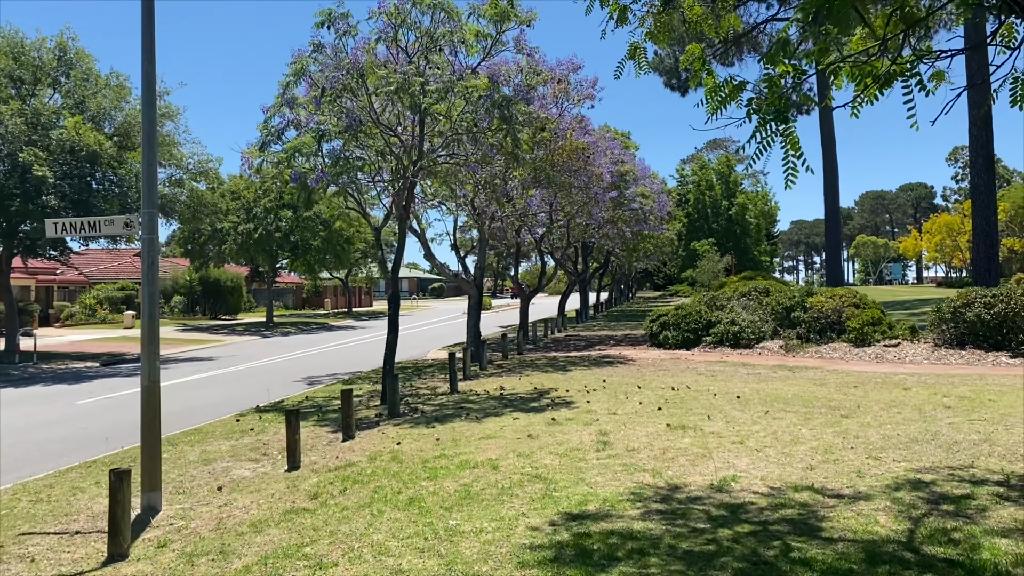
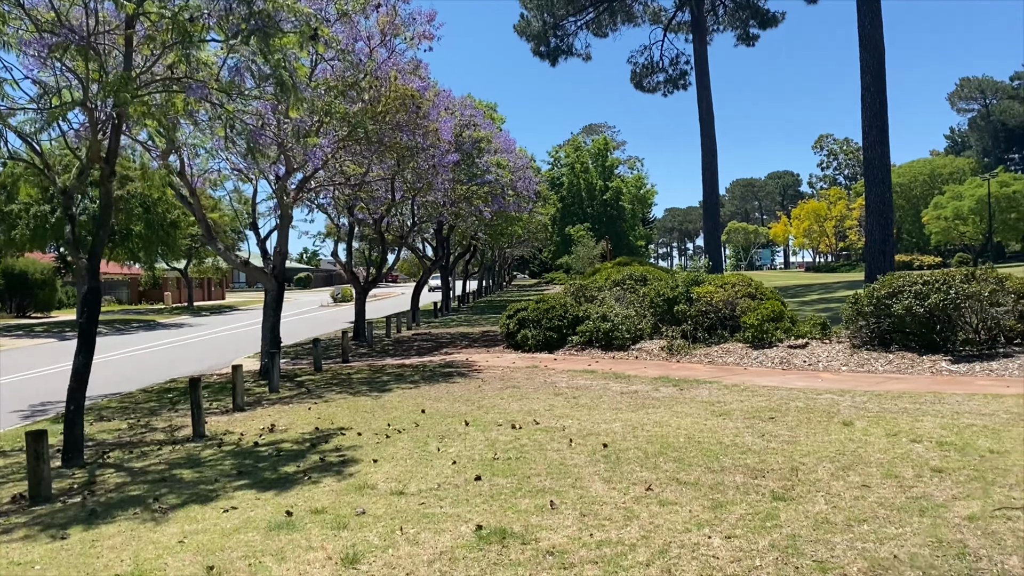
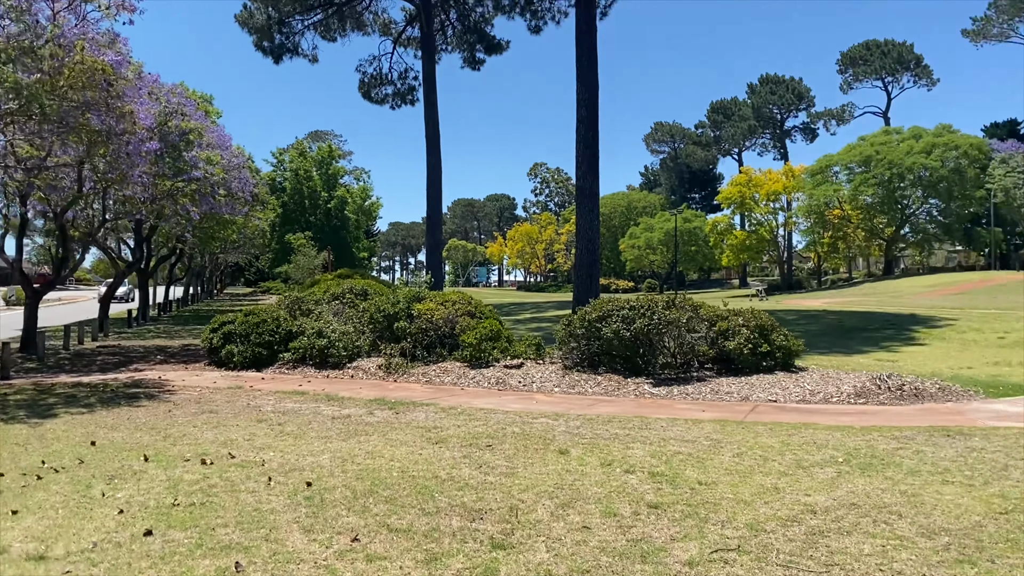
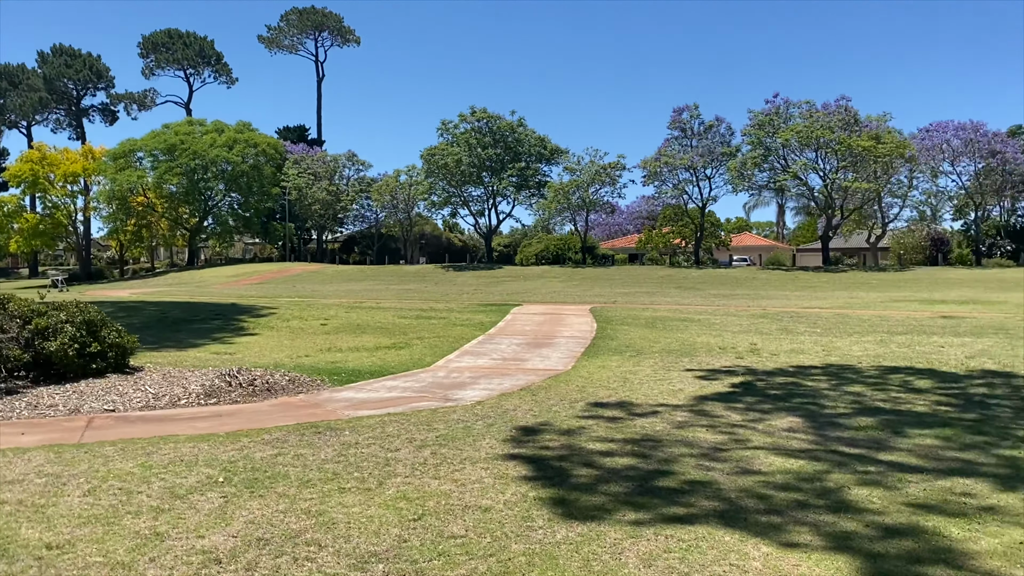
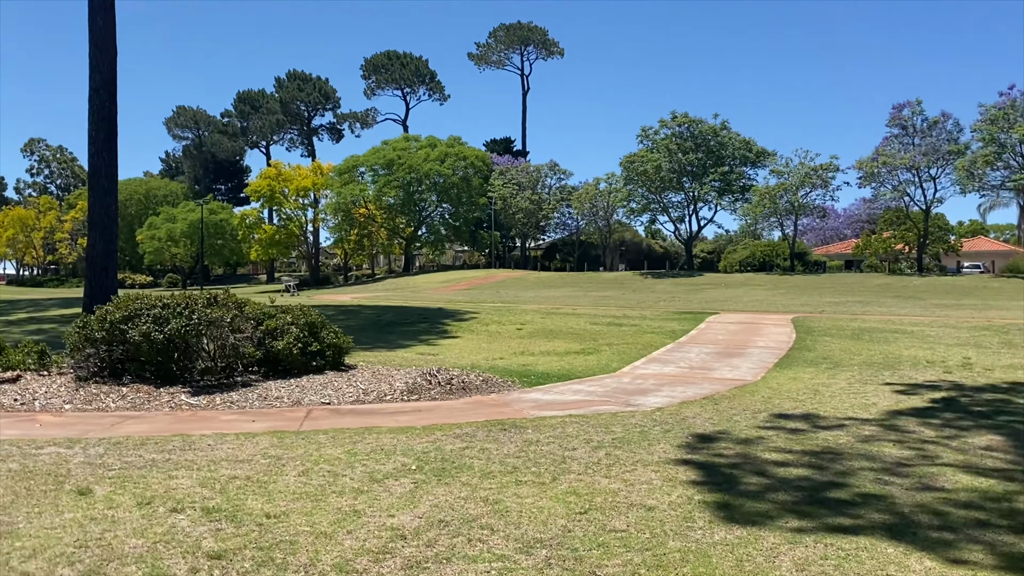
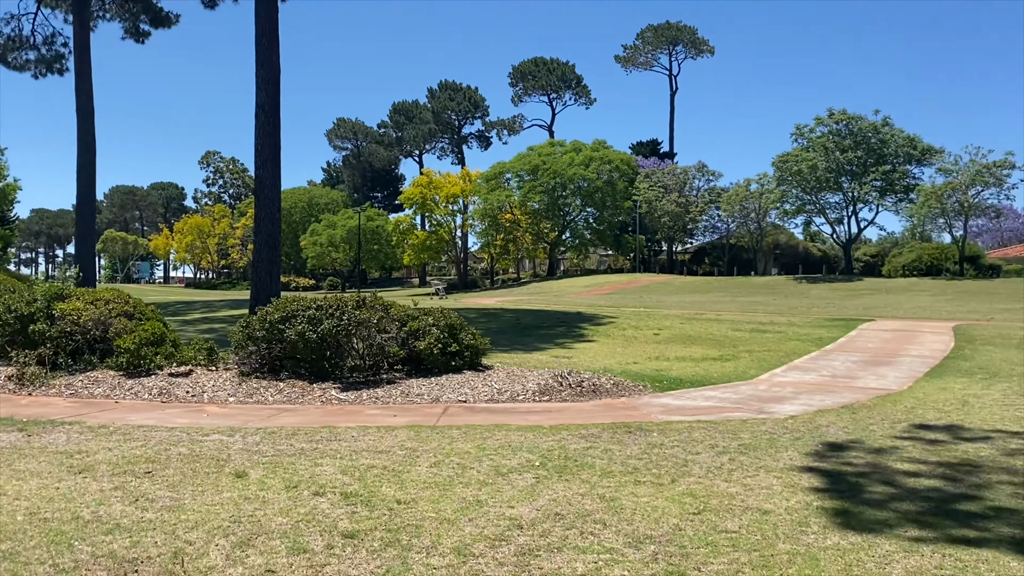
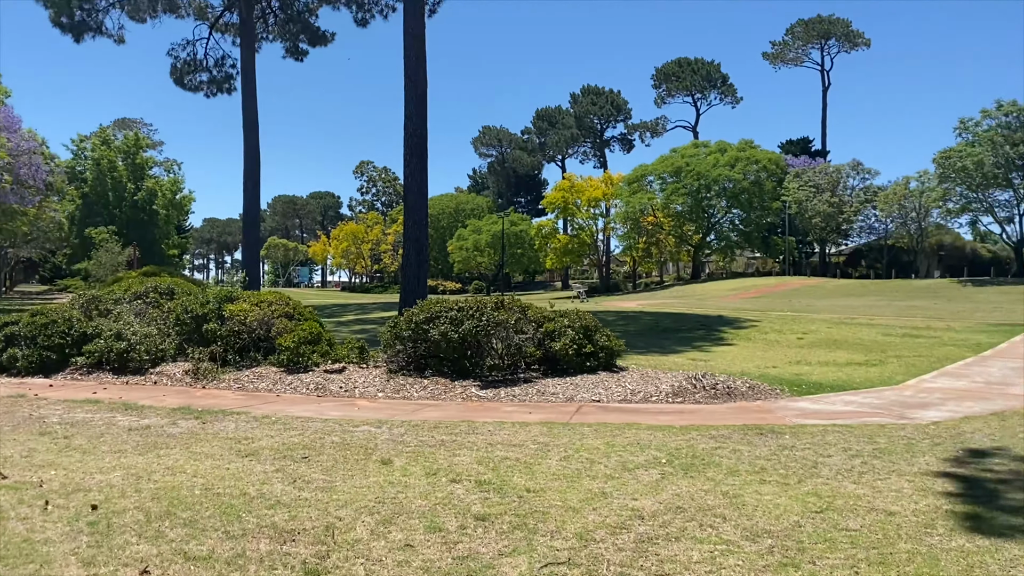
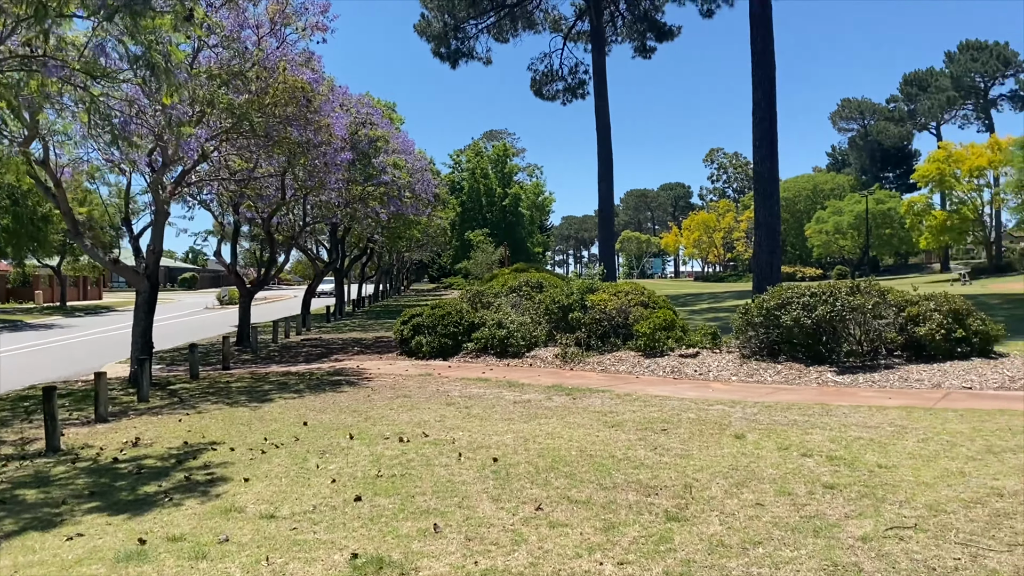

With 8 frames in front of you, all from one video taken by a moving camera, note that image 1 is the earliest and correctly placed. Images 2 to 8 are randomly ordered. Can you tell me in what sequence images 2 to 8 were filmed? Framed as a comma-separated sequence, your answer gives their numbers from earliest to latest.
2, 8, 3, 7, 6, 5, 4
